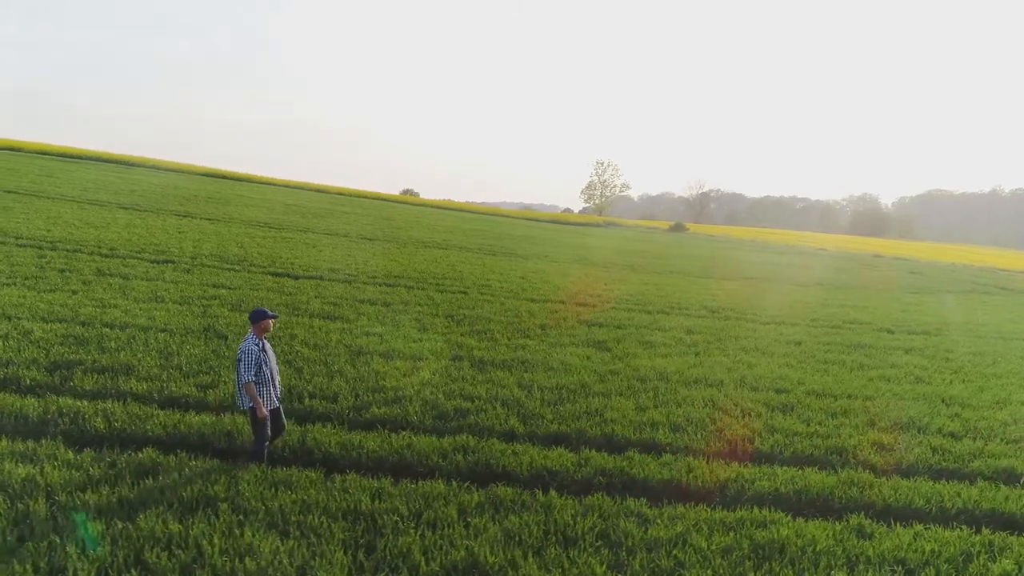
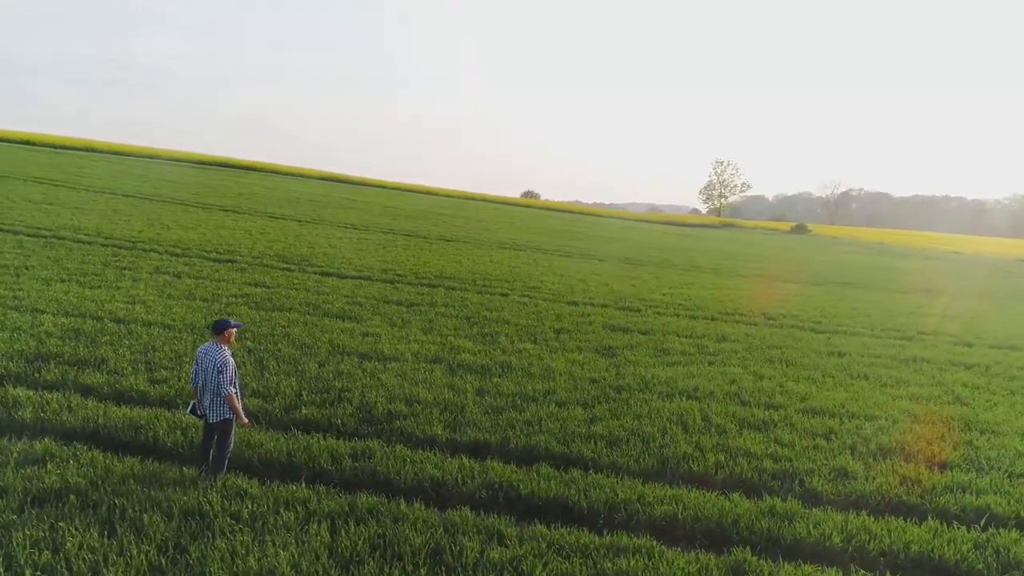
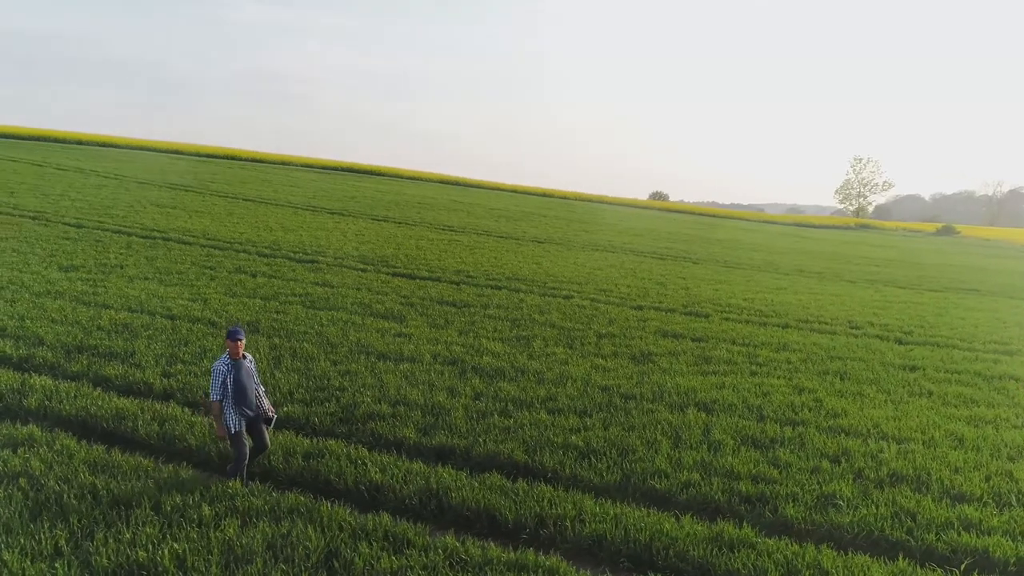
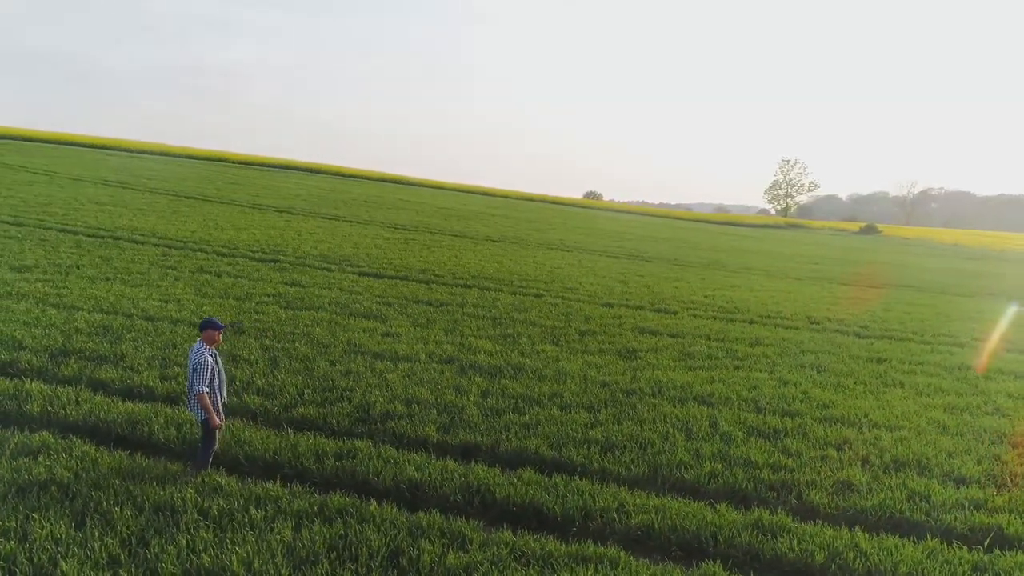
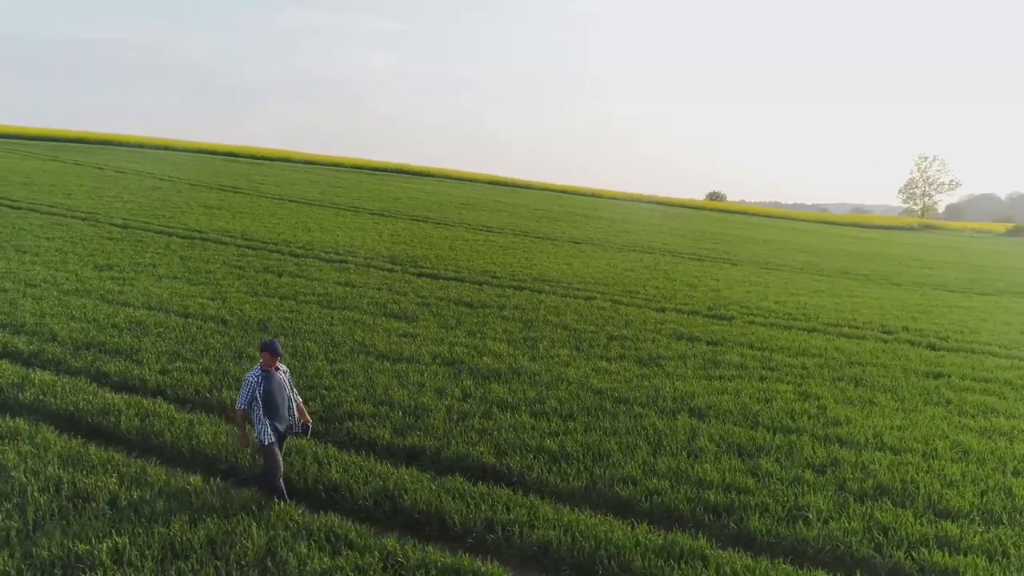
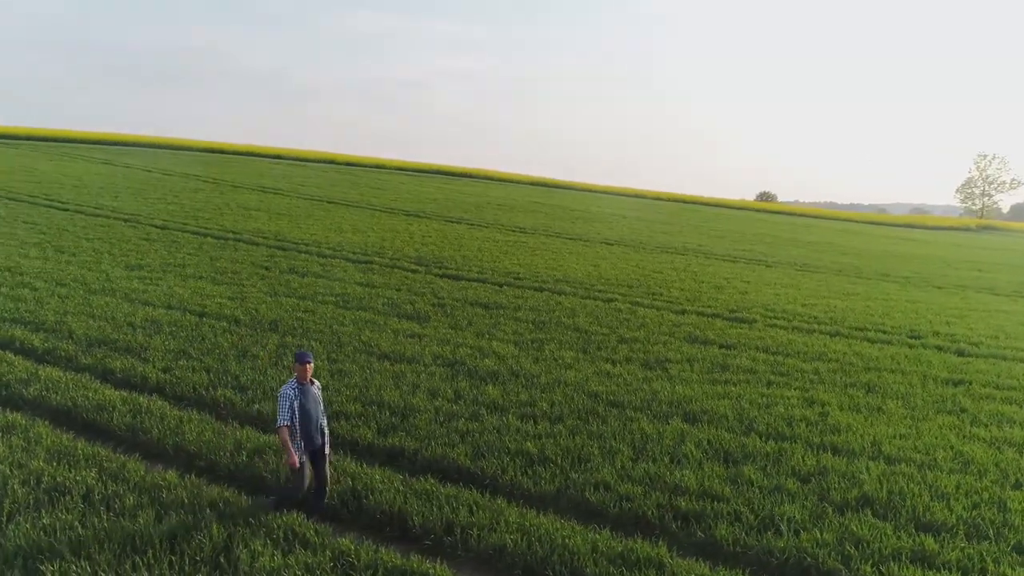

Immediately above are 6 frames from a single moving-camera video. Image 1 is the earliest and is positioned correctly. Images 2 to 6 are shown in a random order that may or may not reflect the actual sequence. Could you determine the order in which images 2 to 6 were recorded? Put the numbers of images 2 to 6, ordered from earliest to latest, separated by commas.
2, 4, 3, 5, 6
